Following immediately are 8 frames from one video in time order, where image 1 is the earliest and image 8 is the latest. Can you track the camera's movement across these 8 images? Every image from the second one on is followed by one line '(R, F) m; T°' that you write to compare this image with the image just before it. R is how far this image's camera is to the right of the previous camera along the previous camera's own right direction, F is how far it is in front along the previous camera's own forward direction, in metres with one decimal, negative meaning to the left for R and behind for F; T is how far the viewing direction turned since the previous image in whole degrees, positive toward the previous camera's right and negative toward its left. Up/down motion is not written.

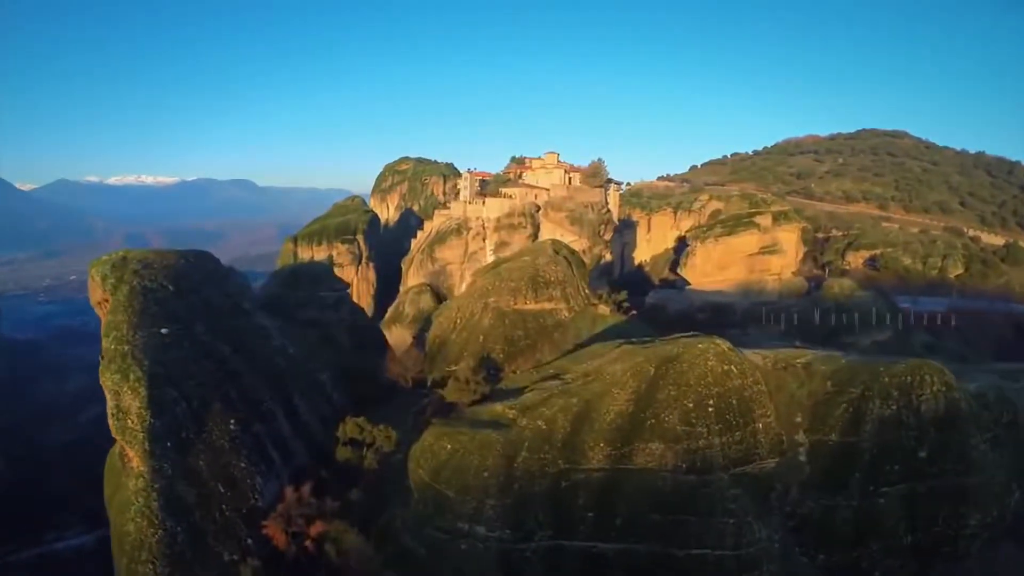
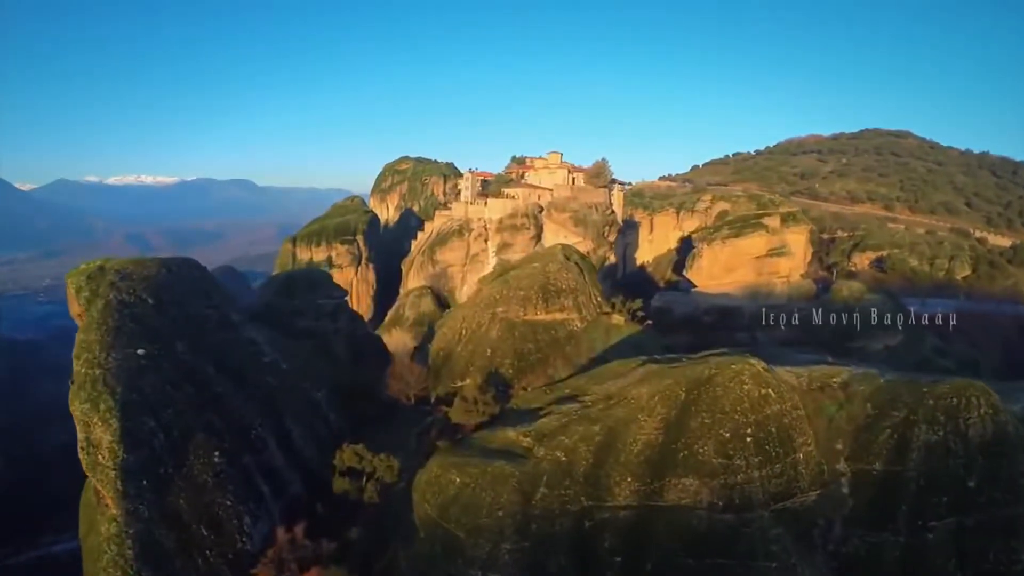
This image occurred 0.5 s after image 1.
(-0.1, +0.6) m; 0°
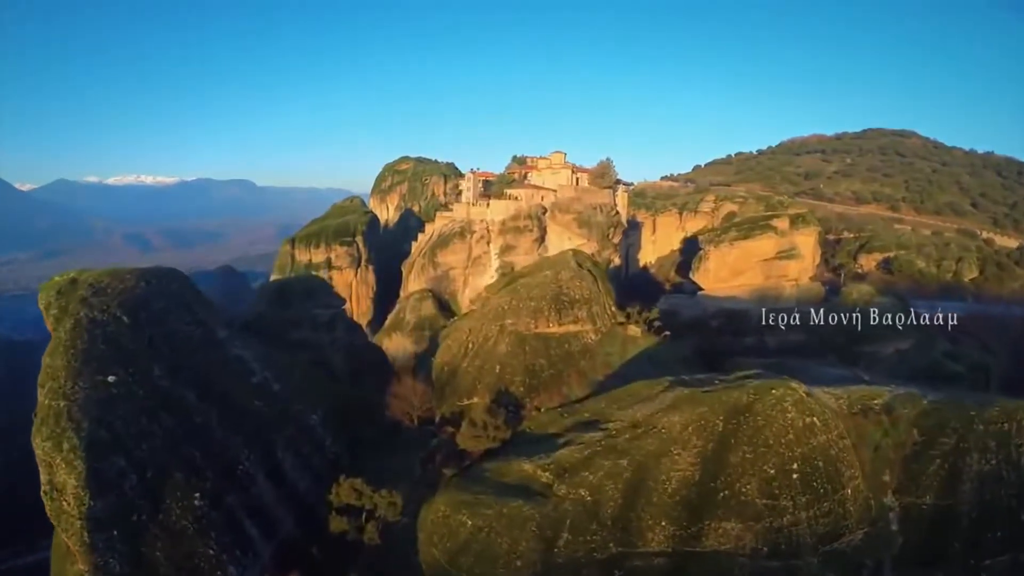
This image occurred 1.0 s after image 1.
(-0.1, +0.6) m; 0°
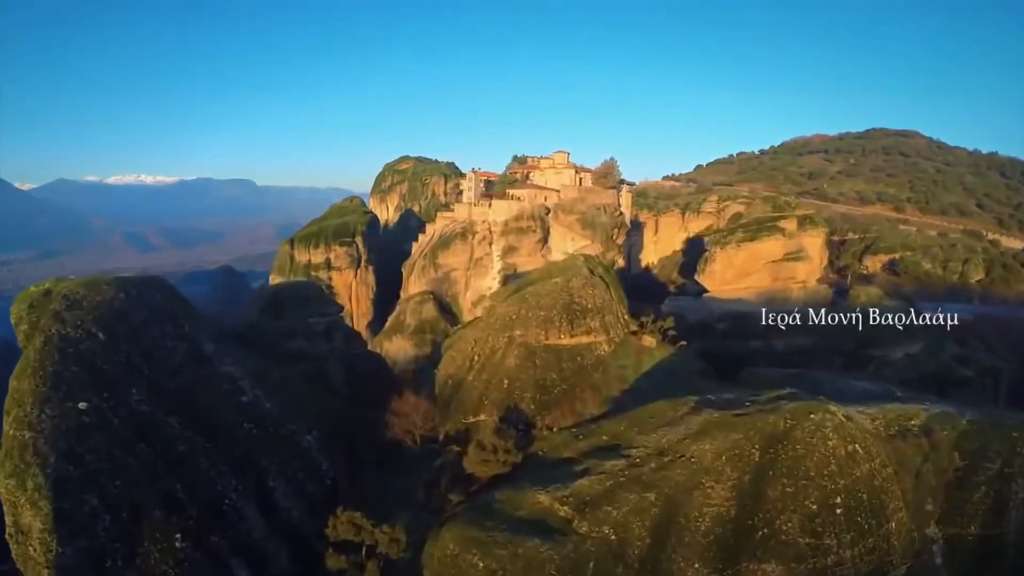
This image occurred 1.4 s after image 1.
(-0.1, +0.5) m; 0°
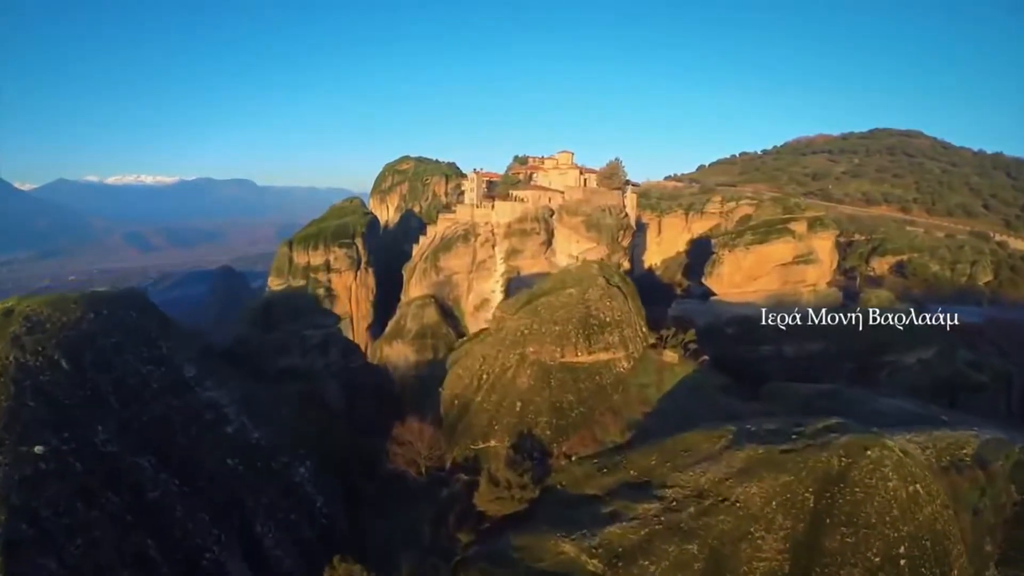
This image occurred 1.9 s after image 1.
(-0.1, +0.7) m; 0°
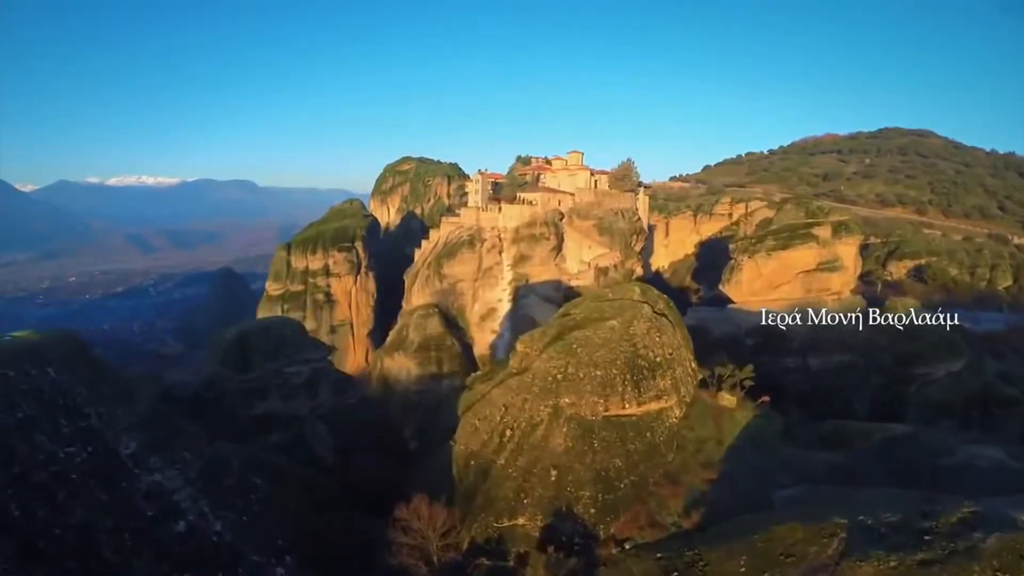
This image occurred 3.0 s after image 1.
(-0.3, +1.4) m; 0°
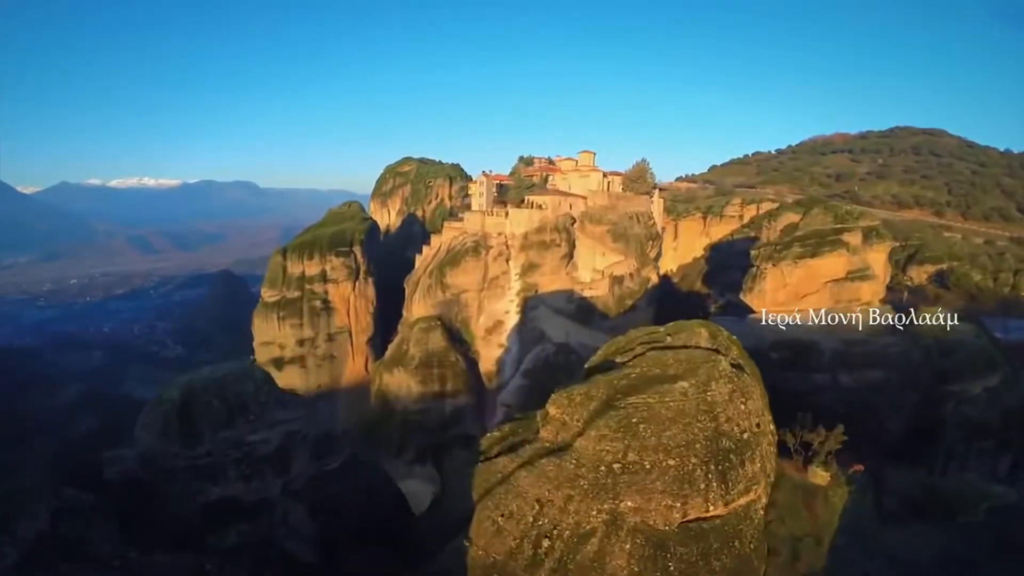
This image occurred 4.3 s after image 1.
(-0.2, +1.7) m; 0°
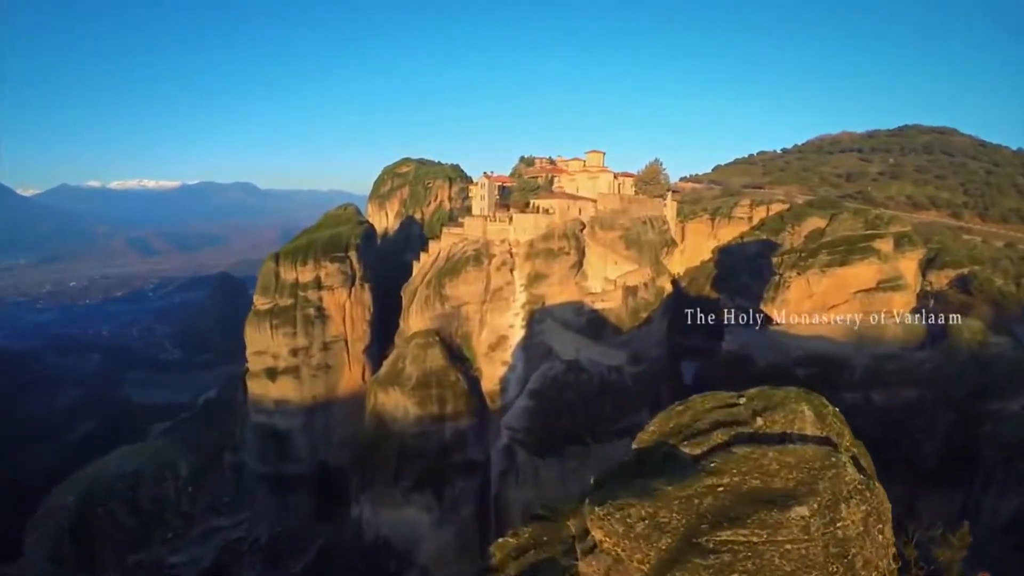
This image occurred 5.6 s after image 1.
(-0.1, +1.7) m; 0°
